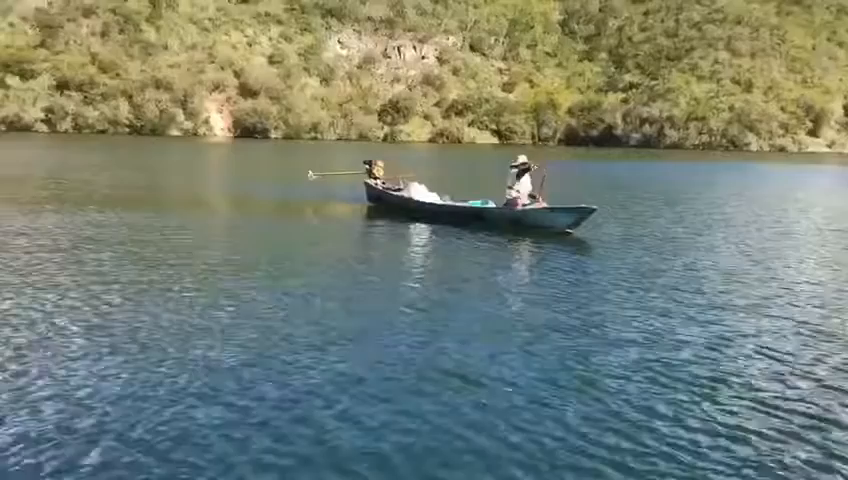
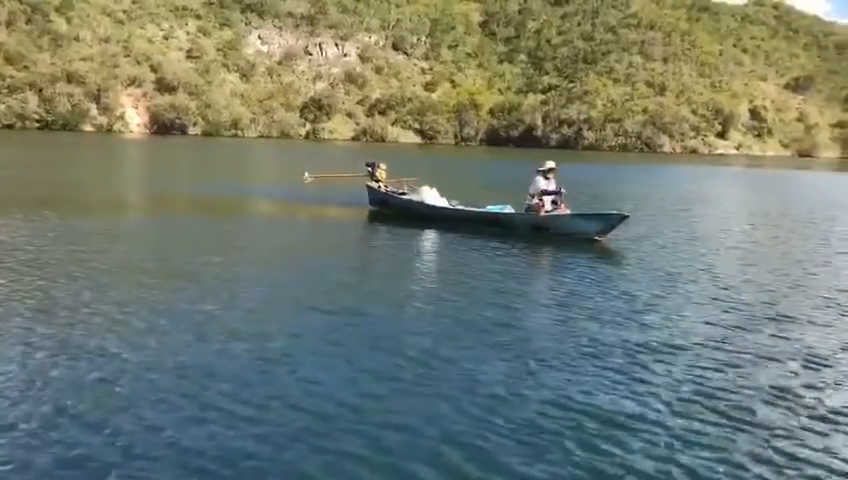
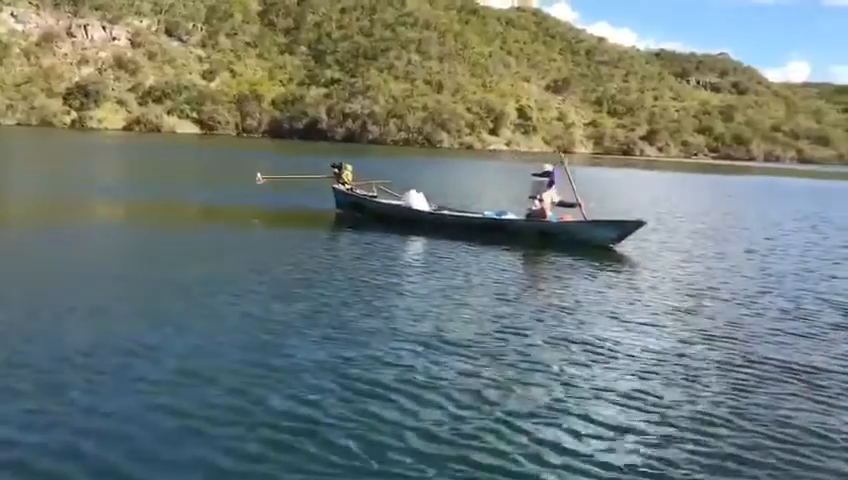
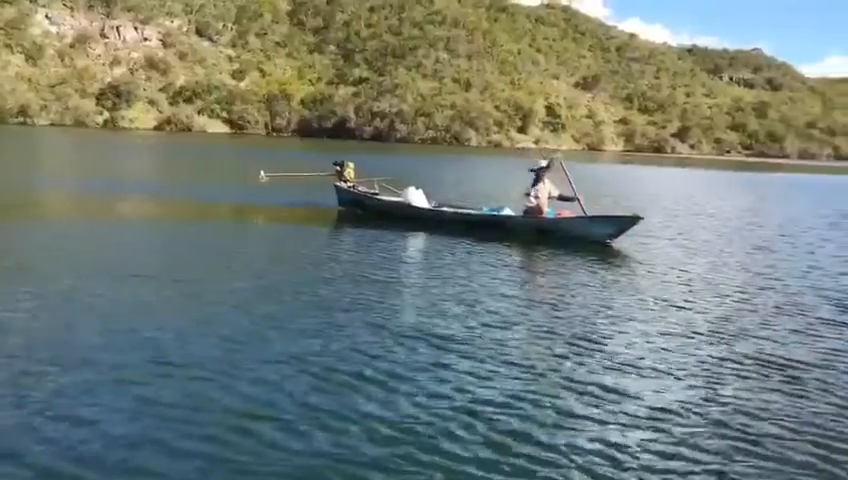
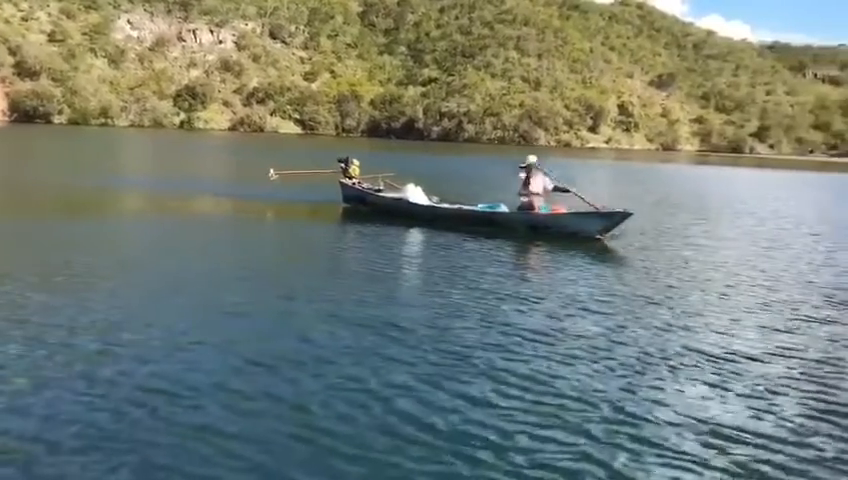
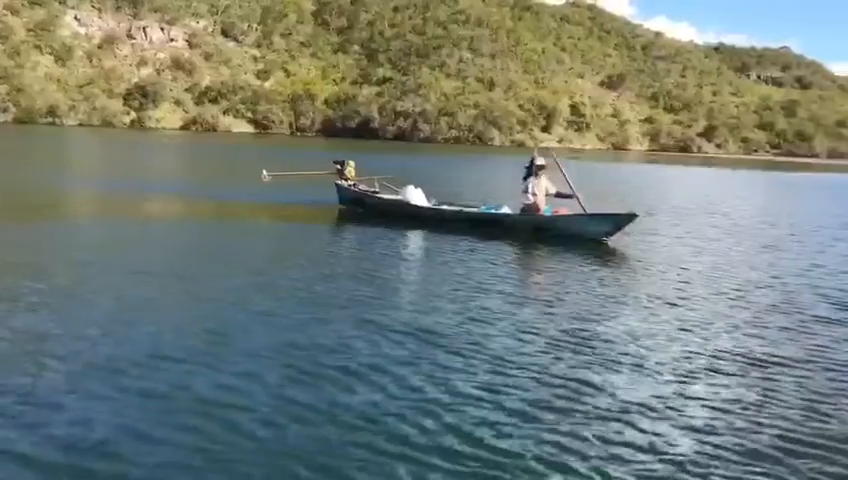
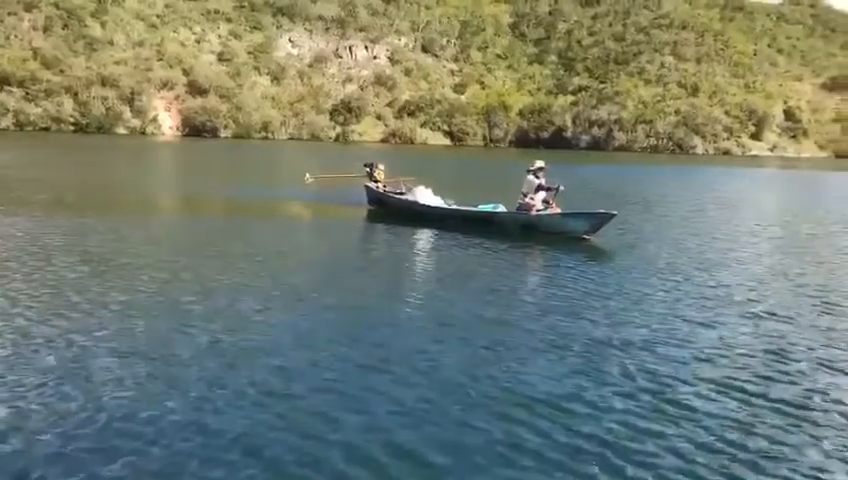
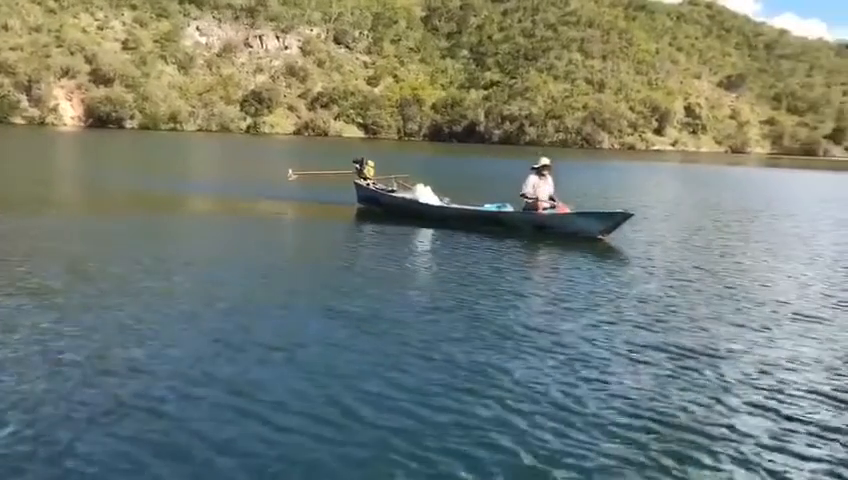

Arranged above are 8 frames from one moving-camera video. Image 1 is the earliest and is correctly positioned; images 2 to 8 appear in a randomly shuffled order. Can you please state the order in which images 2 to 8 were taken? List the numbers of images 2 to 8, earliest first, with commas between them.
7, 2, 8, 5, 6, 4, 3
